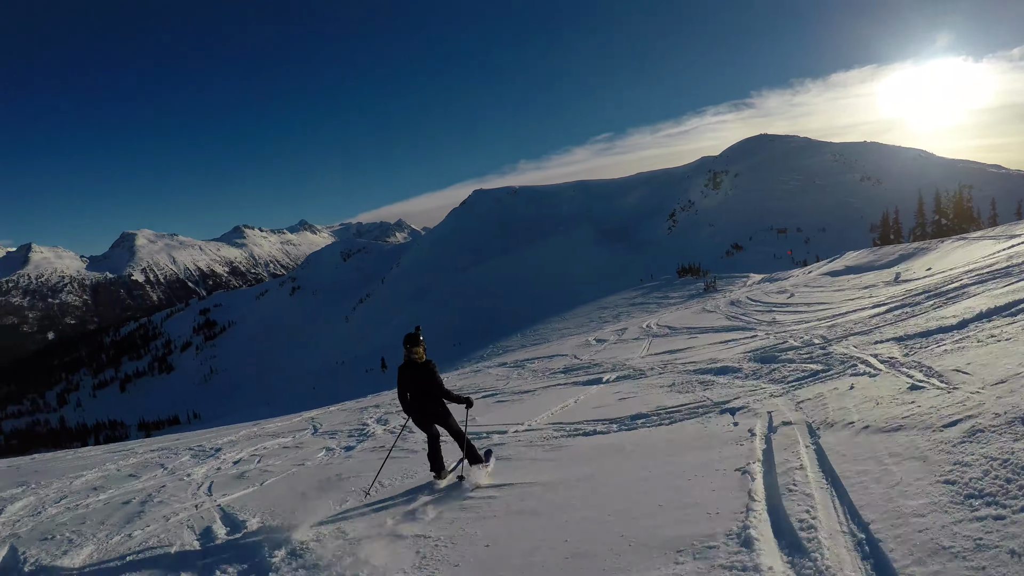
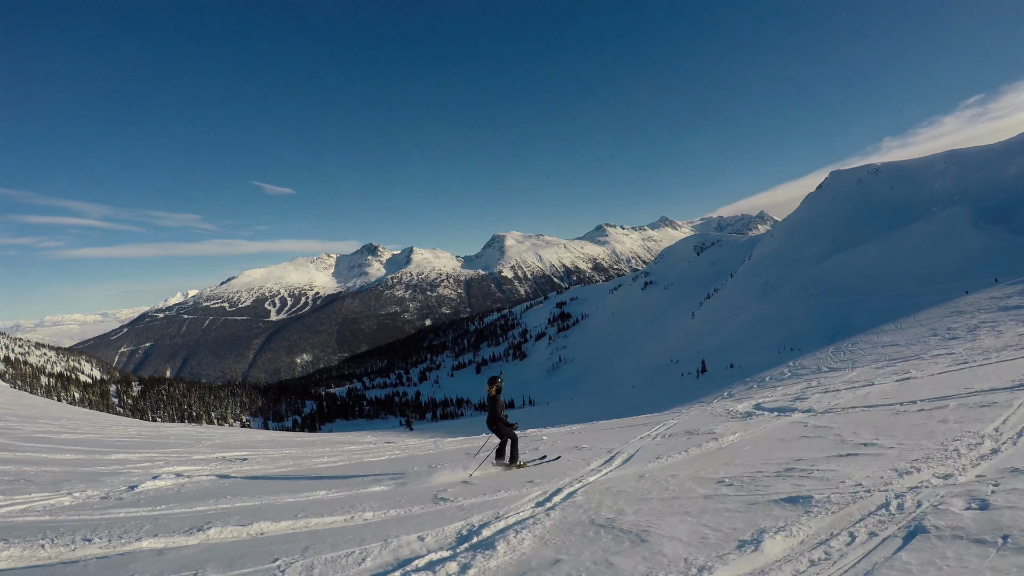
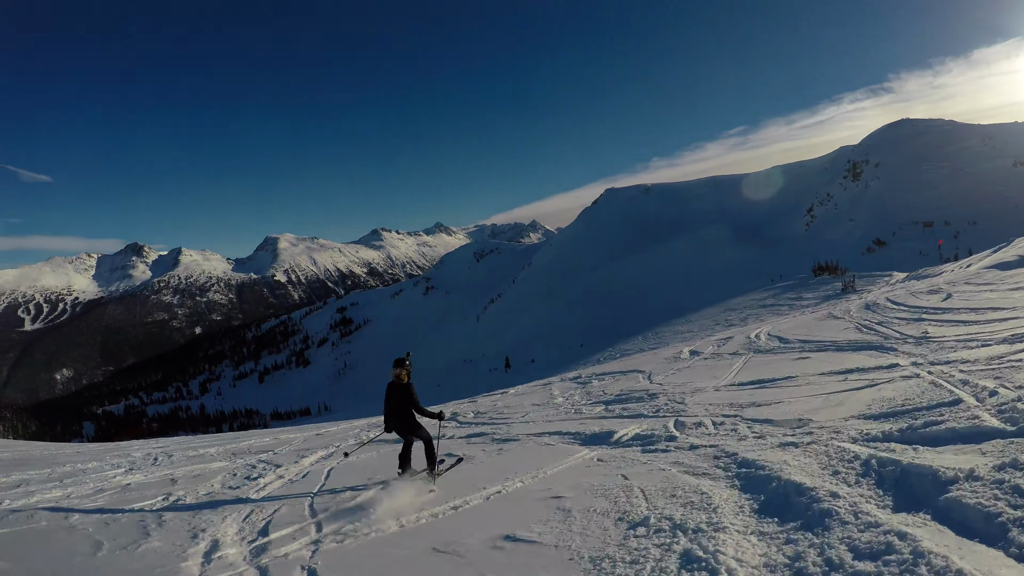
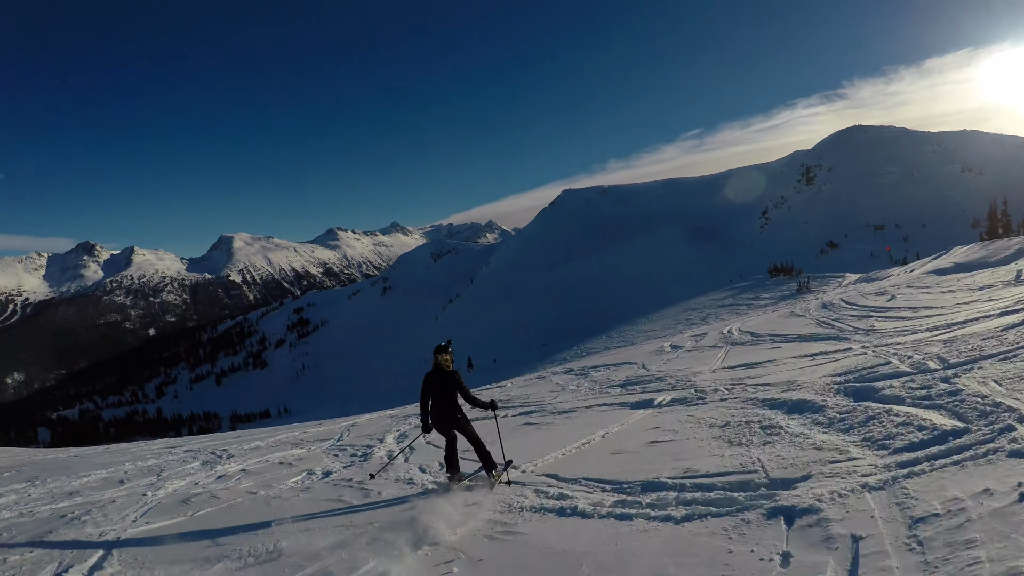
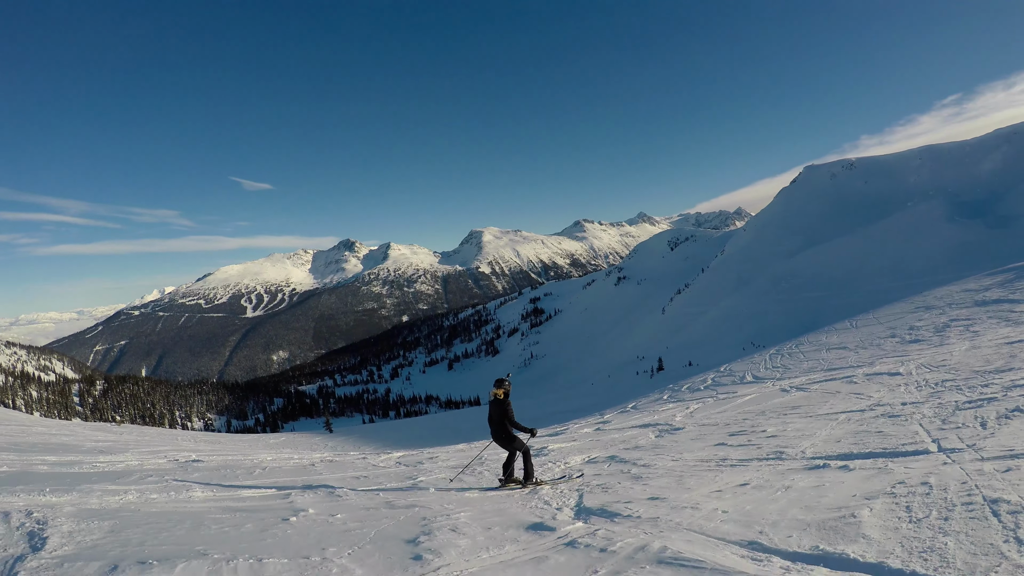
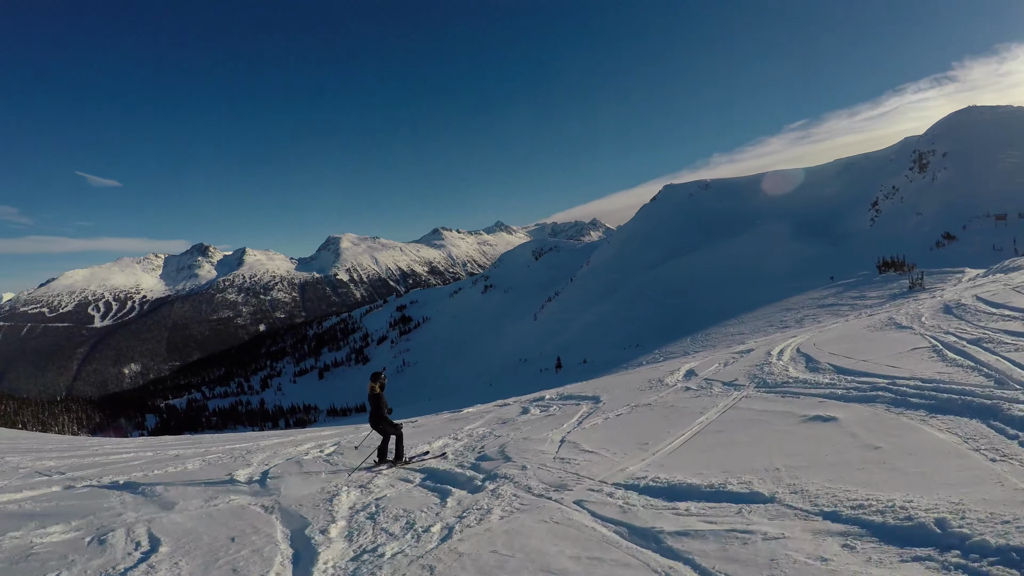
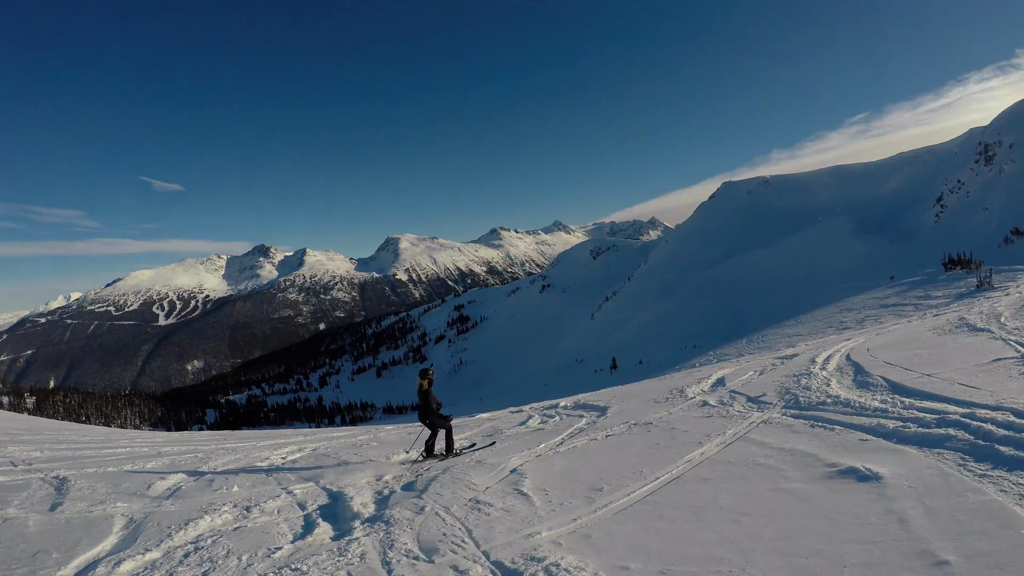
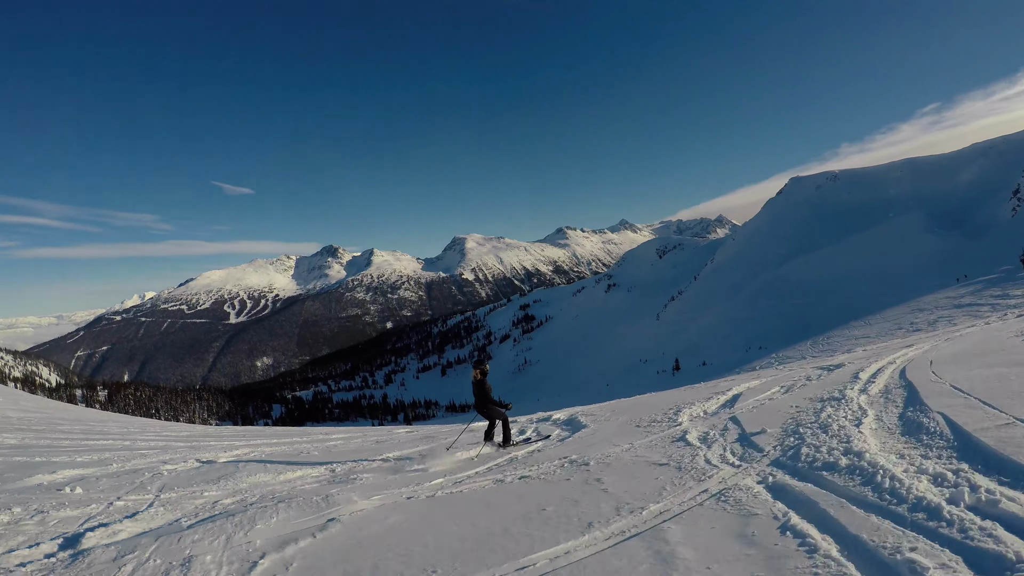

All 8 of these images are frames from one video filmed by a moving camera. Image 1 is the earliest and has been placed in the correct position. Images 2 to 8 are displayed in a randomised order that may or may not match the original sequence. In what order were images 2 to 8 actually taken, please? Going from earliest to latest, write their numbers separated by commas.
4, 3, 6, 7, 8, 2, 5
